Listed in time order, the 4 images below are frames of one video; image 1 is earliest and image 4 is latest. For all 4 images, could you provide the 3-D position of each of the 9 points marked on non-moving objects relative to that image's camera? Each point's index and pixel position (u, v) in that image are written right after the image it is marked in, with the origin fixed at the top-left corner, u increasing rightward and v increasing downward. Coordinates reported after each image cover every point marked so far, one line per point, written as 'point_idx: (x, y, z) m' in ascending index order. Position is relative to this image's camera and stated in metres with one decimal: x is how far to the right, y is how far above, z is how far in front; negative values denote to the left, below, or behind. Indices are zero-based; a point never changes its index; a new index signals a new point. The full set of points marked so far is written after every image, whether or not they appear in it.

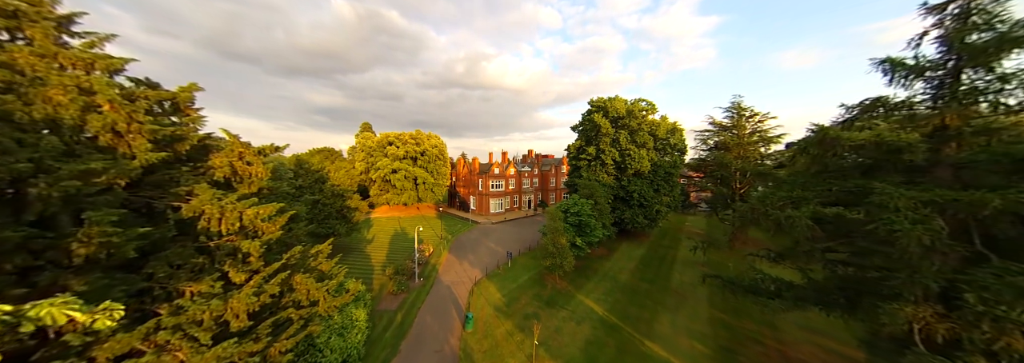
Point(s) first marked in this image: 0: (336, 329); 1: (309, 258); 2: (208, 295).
0: (-7.2, -6.1, +10.2) m
1: (-7.1, -2.7, +8.7) m
2: (-6.5, -2.4, +5.3) m
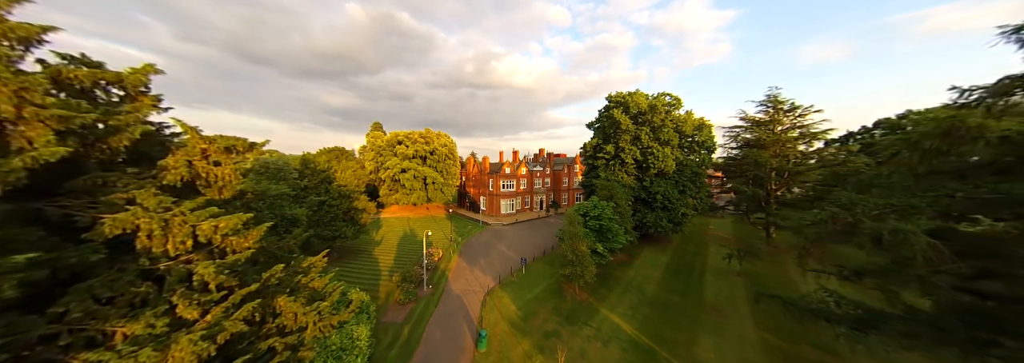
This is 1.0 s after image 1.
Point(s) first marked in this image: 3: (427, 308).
0: (-6.4, -6.2, +8.9) m
1: (-6.4, -2.8, +7.4) m
2: (-5.9, -2.5, +4.0) m
3: (-5.4, -8.1, +15.9) m
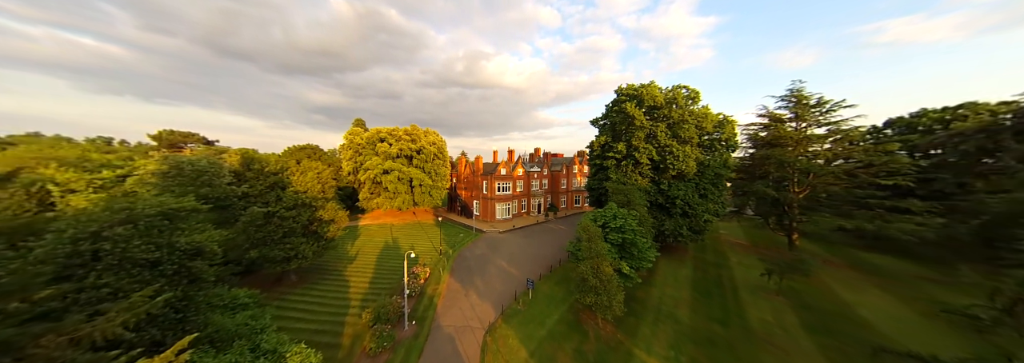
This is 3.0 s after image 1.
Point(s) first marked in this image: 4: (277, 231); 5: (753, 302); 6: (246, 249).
0: (-5.7, -6.5, +4.8) m
1: (-5.5, -3.1, +3.3) m
2: (-4.9, -2.8, -0.1) m
3: (-5.0, -8.4, +11.8) m
4: (-14.7, -3.1, +15.6) m
5: (+16.9, -8.4, +17.4) m
6: (-15.2, -3.8, +14.1) m
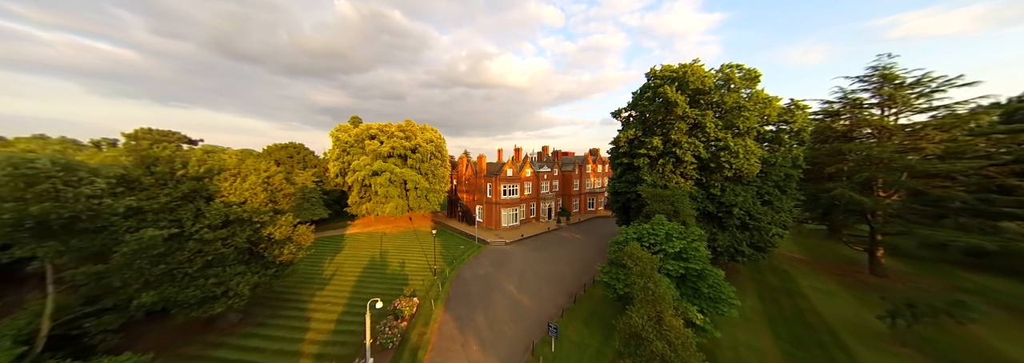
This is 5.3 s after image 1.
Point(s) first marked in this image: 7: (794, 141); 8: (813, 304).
0: (-5.1, -6.8, 0.0) m
1: (-5.0, -3.4, -1.5) m
2: (-4.4, -3.2, -4.9) m
3: (-4.2, -8.7, +7.0) m
4: (-13.9, -3.5, +10.9) m
5: (+17.7, -8.7, +12.2) m
6: (-14.4, -4.2, +9.5) m
7: (+22.6, +3.3, +20.2) m
8: (+20.4, -8.3, +16.8) m
